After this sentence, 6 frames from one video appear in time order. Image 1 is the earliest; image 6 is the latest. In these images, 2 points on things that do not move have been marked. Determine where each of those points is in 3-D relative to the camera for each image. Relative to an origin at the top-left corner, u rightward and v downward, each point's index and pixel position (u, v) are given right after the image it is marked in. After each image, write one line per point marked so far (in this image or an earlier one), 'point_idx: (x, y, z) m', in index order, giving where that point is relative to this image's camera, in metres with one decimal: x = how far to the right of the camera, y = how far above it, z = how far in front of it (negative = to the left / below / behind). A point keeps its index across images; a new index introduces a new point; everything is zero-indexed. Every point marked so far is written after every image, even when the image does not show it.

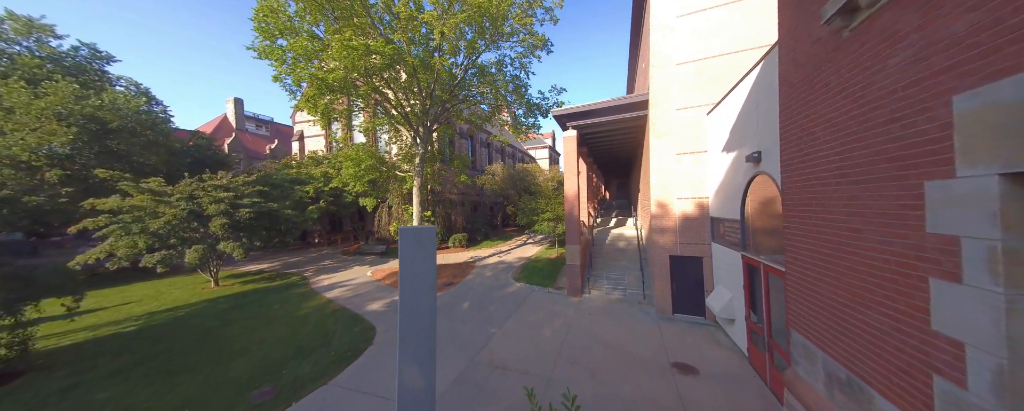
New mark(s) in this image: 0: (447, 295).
0: (-2.3, -3.2, +9.2) m
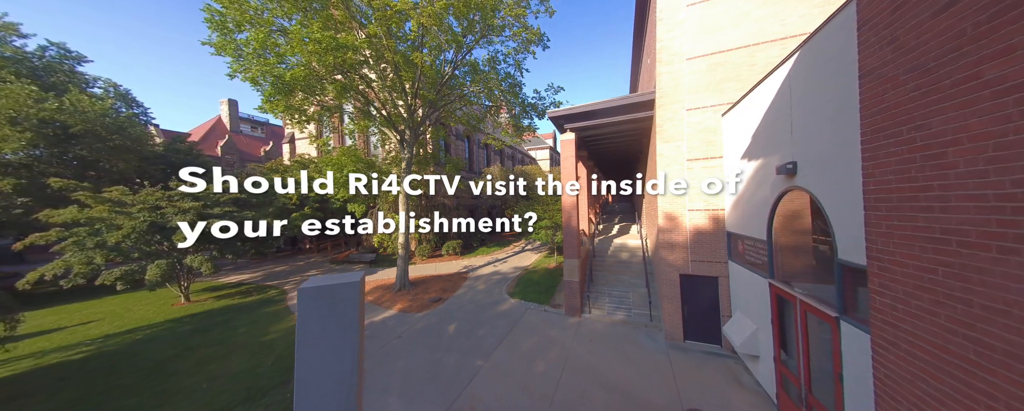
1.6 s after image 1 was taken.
0: (-2.5, -3.5, +8.4) m
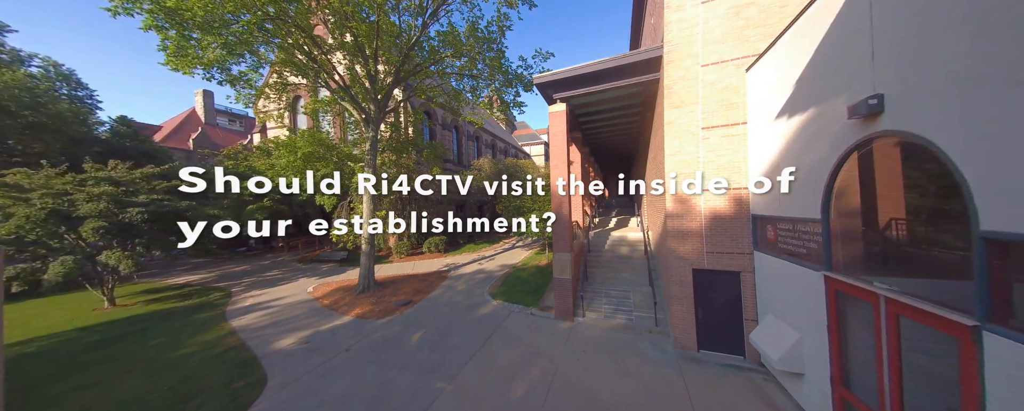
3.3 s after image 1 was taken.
0: (-3.1, -3.1, +7.0) m
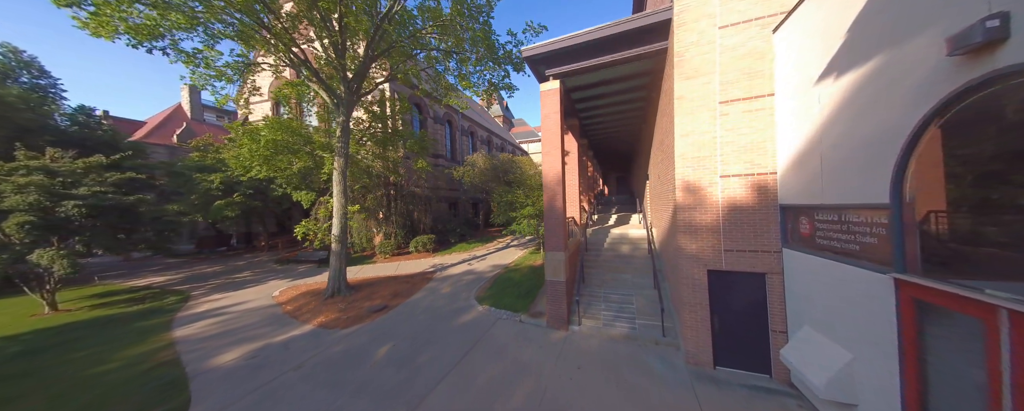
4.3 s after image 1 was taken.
0: (-3.4, -2.9, +6.1) m
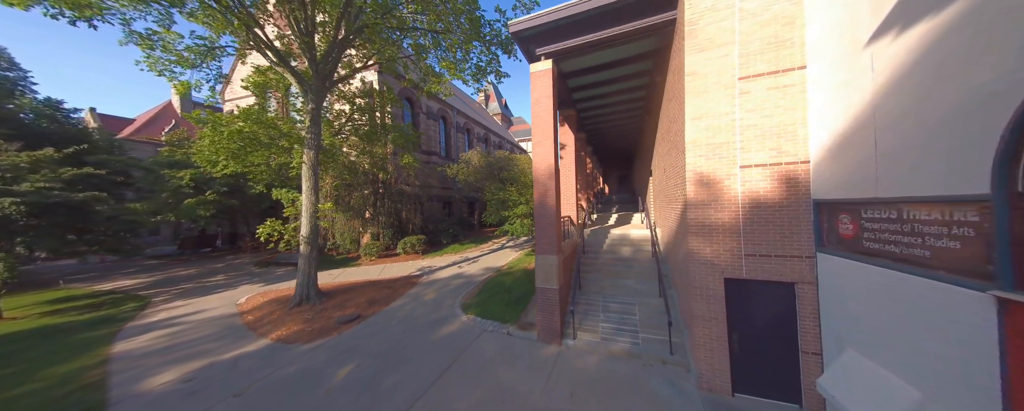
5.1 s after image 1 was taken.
0: (-3.7, -2.9, +5.3) m
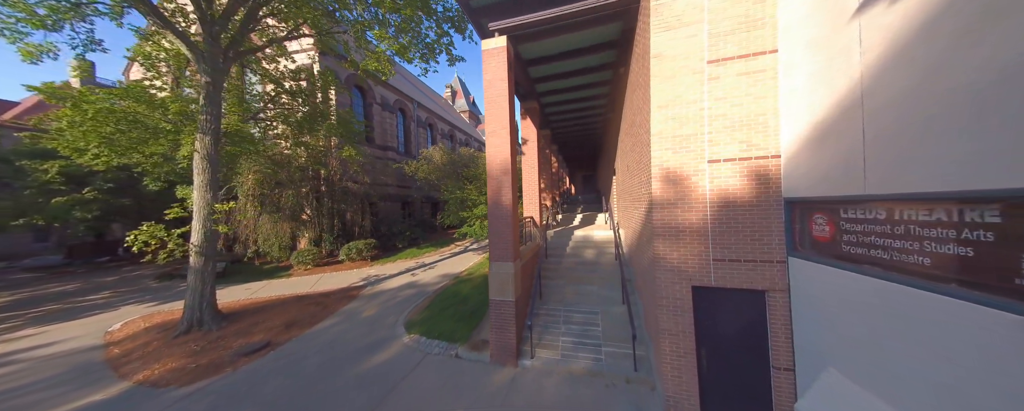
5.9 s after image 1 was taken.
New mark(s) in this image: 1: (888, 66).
0: (-4.6, -2.9, +4.1) m
1: (+3.2, +1.2, +2.1) m
